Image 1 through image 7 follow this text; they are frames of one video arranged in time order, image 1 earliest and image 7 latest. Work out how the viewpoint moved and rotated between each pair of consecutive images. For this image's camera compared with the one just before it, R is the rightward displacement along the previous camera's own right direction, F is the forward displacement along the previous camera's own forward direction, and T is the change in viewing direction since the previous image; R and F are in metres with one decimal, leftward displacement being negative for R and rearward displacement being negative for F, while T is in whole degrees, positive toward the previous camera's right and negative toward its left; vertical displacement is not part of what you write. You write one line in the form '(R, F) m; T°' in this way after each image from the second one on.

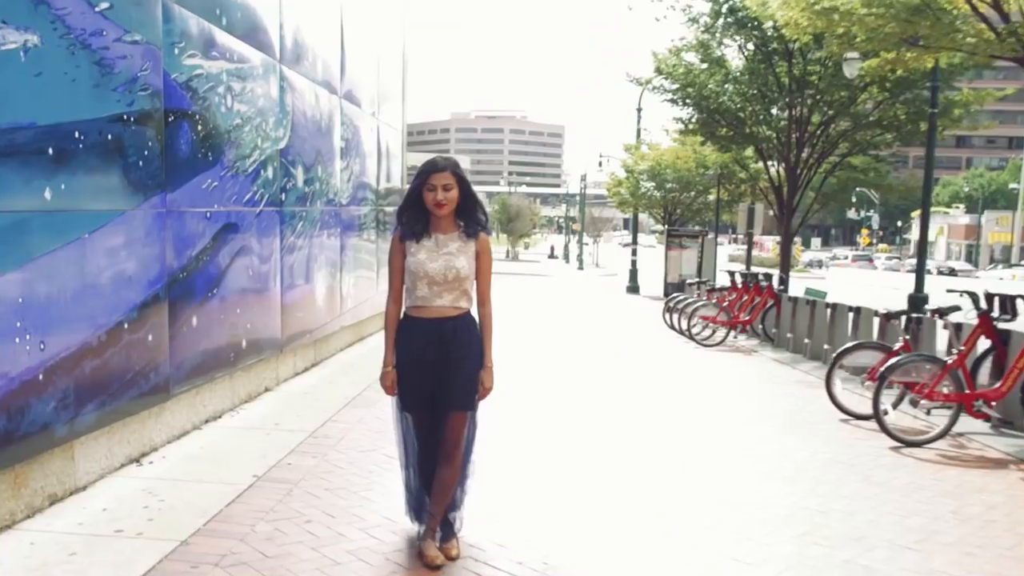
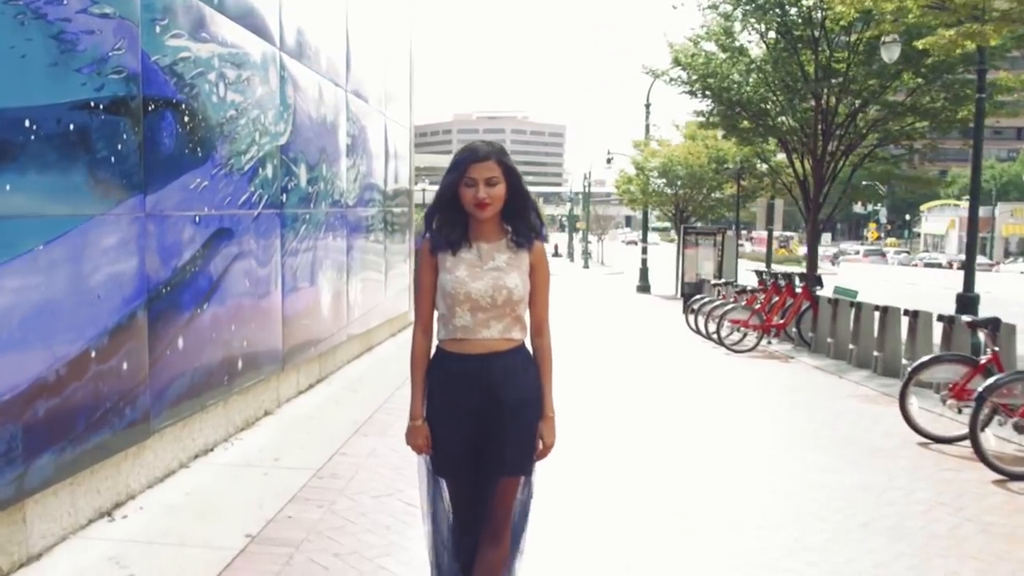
(-0.2, +0.8) m; 0°
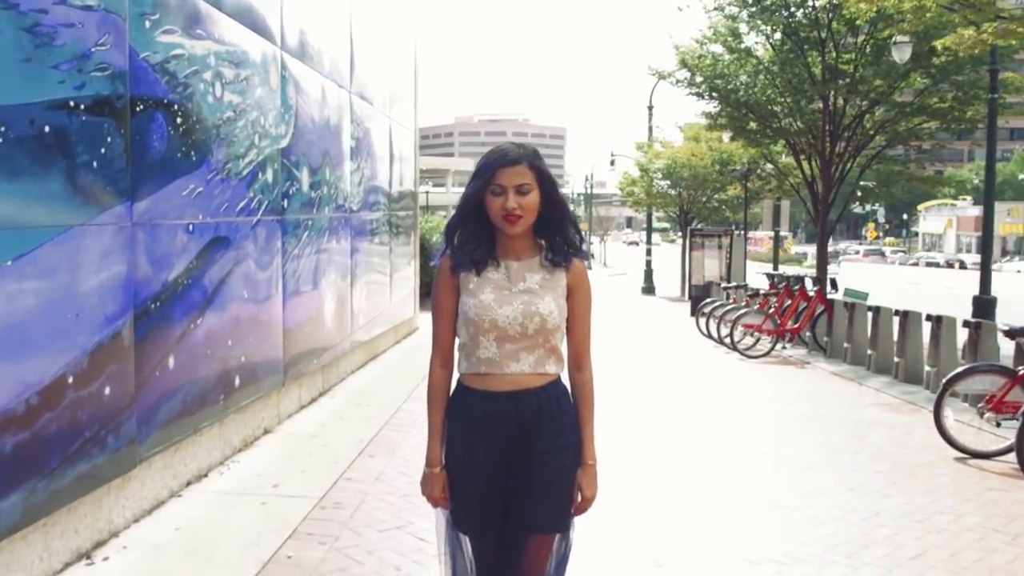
(-0.1, +0.4) m; 0°
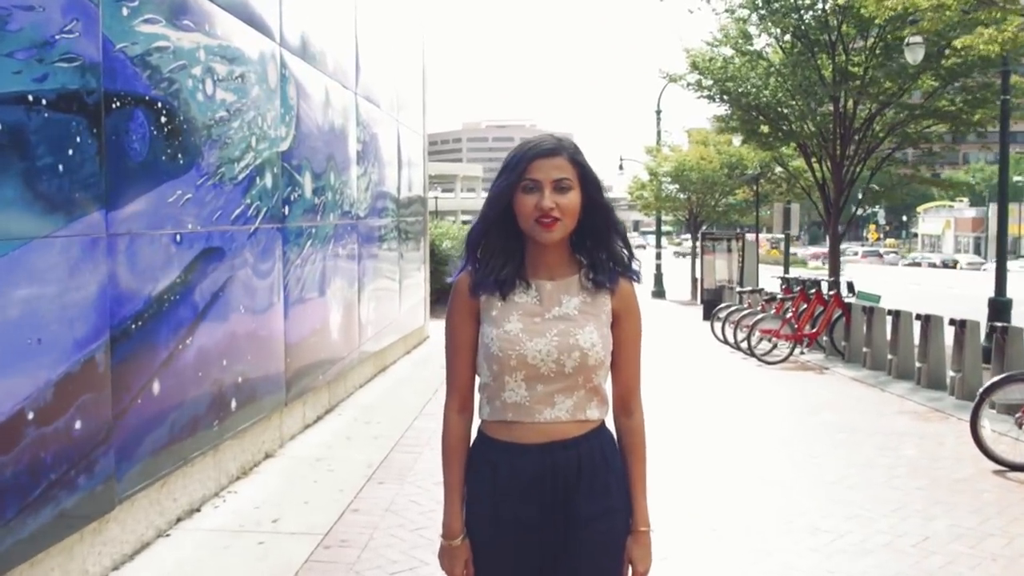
(-0.1, +0.5) m; -1°
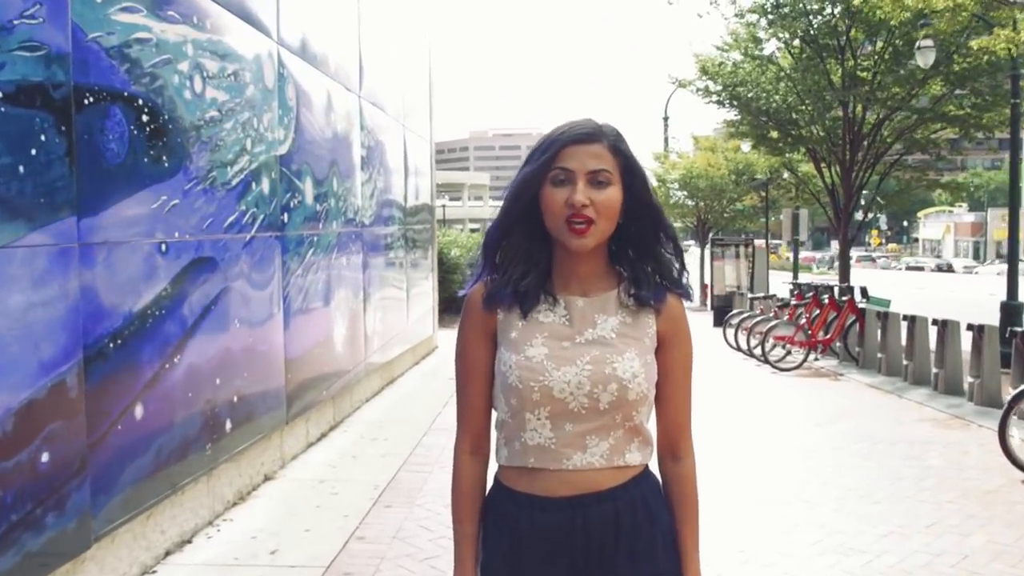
(0.0, +0.4) m; 0°
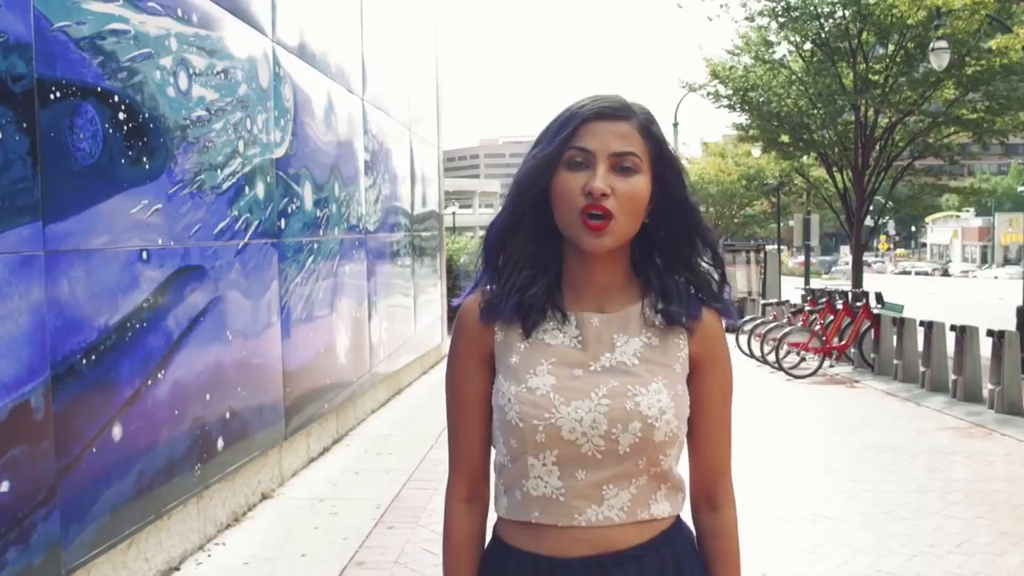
(0.0, +0.3) m; -1°
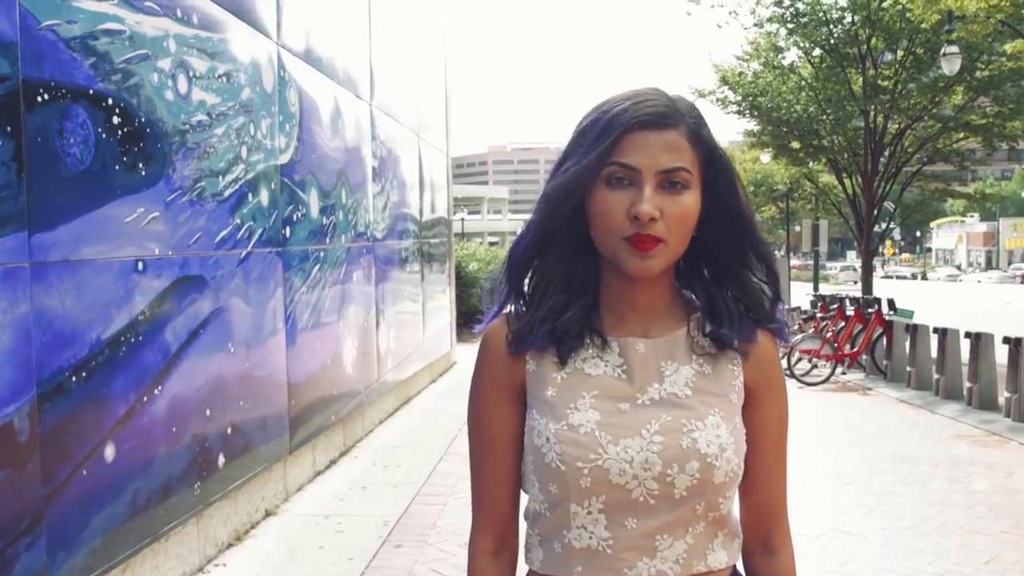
(0.0, +0.2) m; -1°
